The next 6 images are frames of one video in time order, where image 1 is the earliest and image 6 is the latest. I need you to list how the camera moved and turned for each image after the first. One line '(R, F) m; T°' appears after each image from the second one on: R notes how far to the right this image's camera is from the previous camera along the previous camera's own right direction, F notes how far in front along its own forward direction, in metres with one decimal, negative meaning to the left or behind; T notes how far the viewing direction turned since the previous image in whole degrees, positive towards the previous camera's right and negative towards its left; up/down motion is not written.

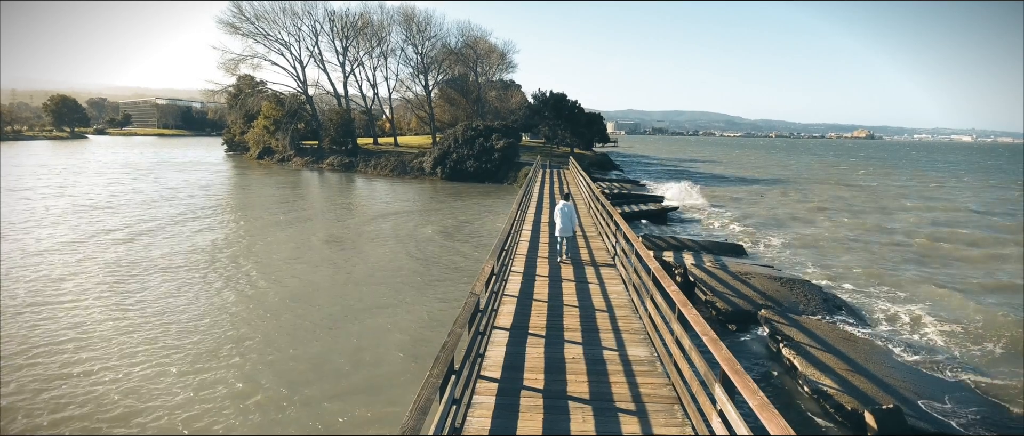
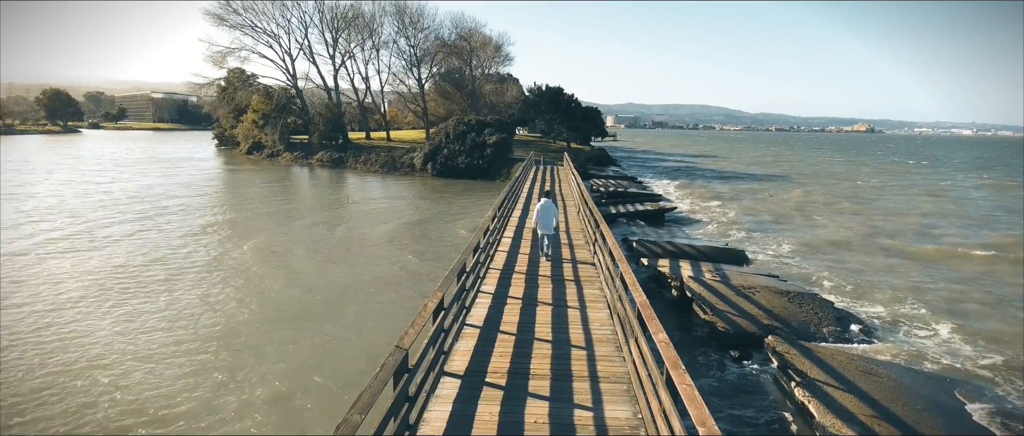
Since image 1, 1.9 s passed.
(+0.5, +1.2) m; 0°
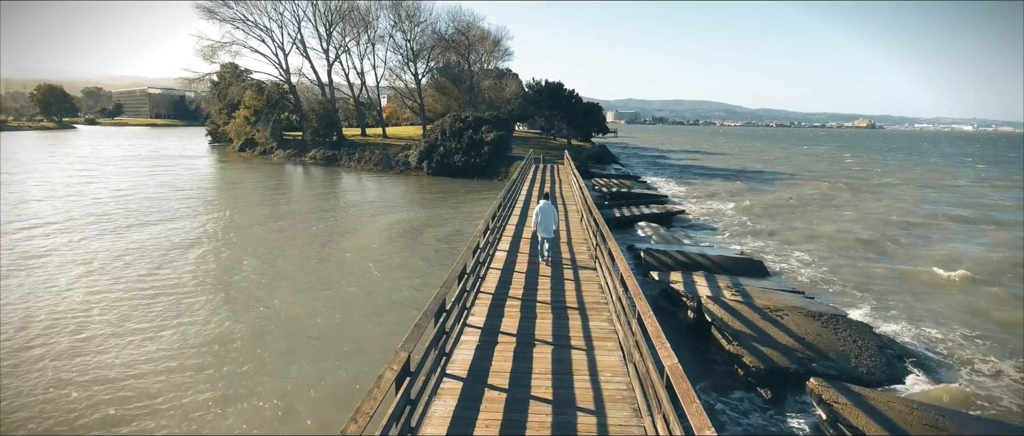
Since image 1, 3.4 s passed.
(+0.1, +1.3) m; 0°
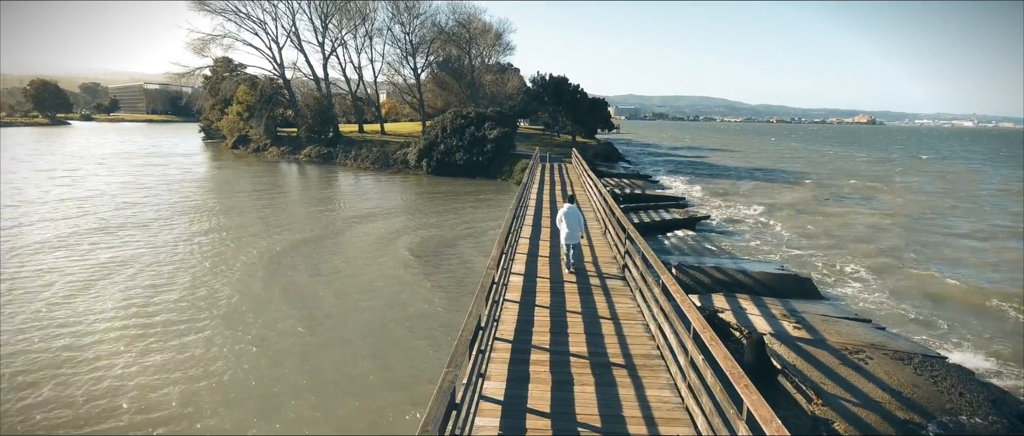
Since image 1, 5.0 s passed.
(-0.3, +1.8) m; 0°
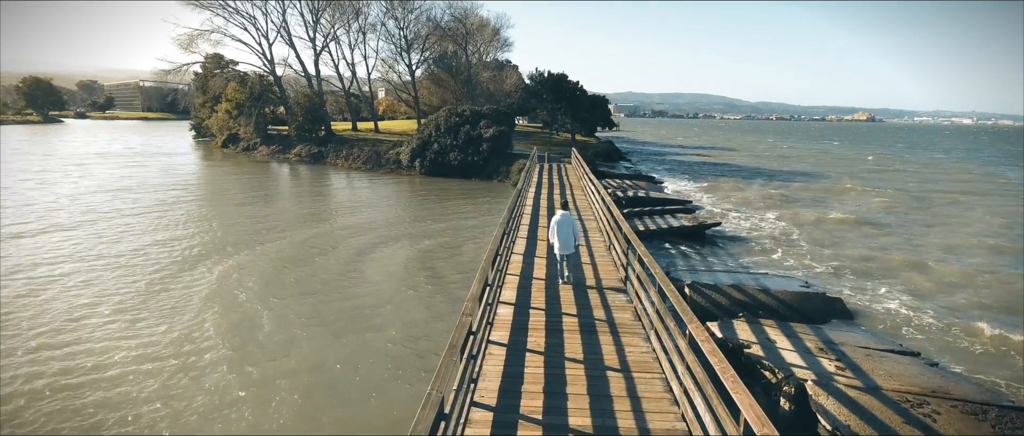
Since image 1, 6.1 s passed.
(+0.2, +1.4) m; 0°
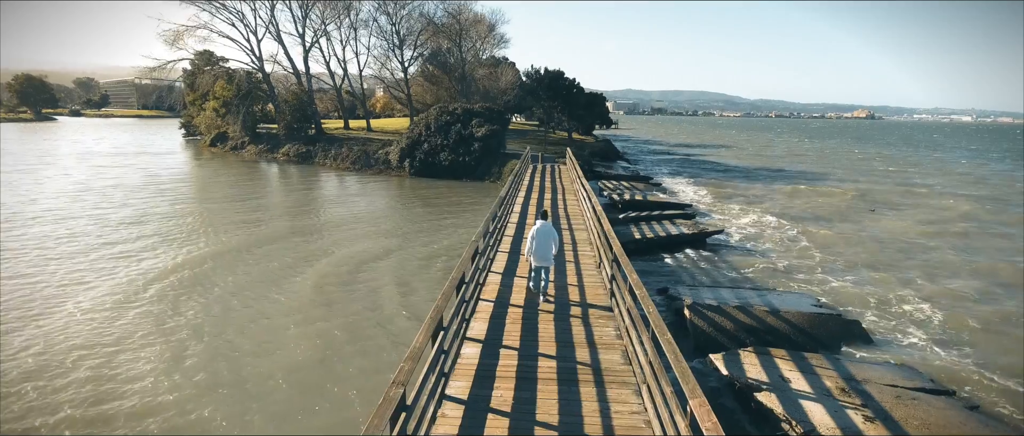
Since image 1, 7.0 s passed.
(+0.4, +1.2) m; 0°
